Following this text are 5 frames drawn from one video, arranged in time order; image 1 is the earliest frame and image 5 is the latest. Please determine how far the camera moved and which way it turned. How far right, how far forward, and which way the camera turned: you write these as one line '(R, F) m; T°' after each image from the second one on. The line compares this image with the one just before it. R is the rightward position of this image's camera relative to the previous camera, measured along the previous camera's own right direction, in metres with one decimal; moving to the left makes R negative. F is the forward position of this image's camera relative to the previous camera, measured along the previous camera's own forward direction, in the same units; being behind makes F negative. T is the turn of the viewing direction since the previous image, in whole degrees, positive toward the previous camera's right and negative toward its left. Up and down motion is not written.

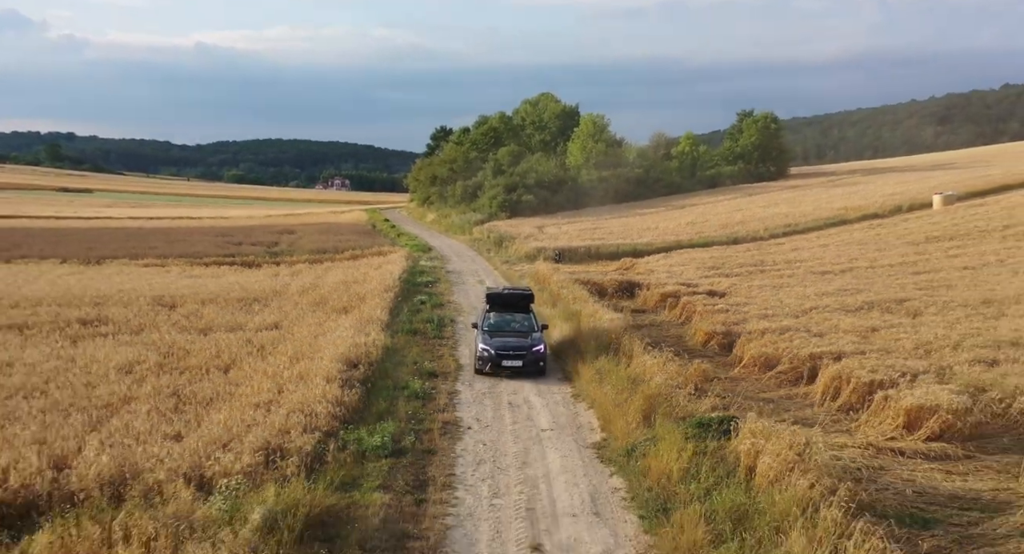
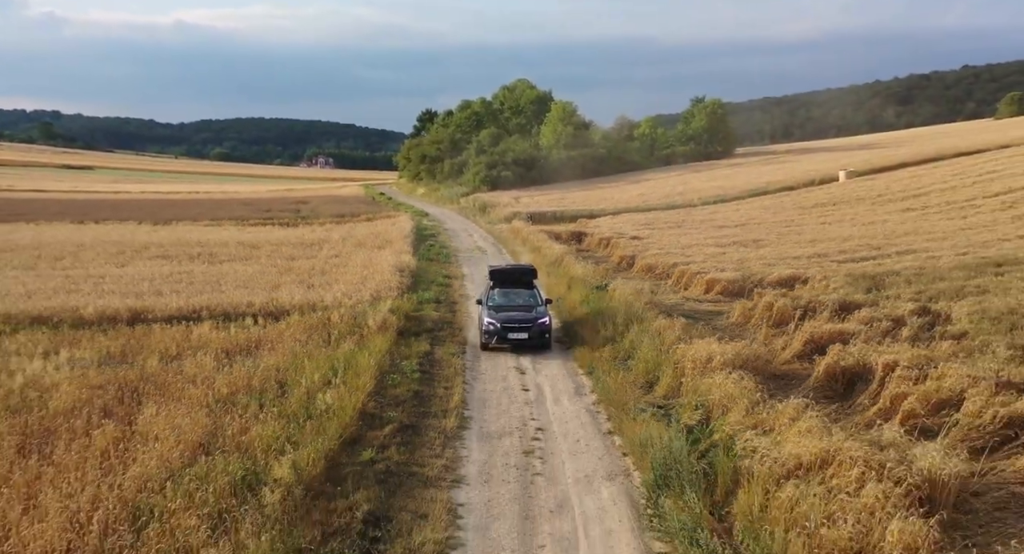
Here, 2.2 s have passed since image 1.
(-0.2, -11.6) m; +1°
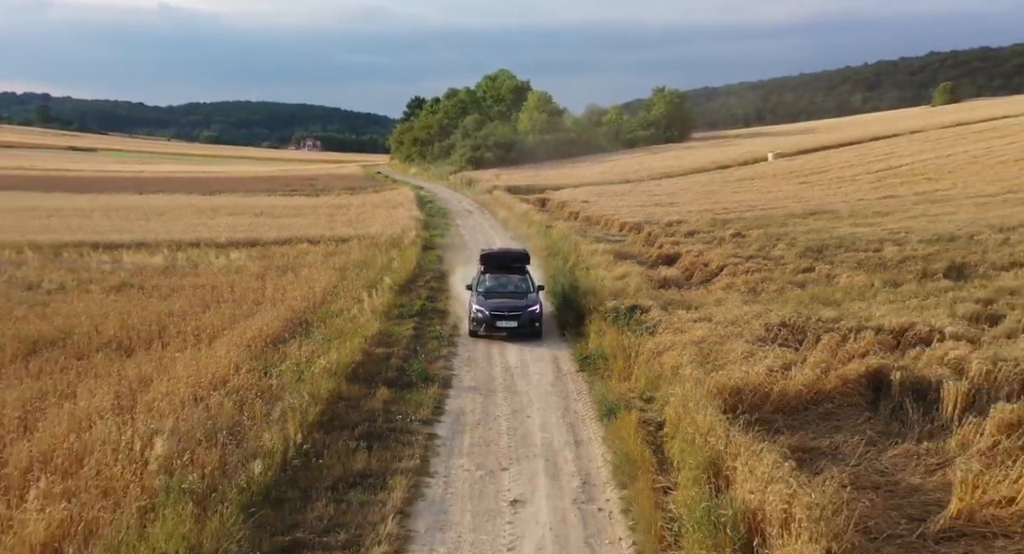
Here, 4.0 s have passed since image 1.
(+0.1, -12.4) m; +1°
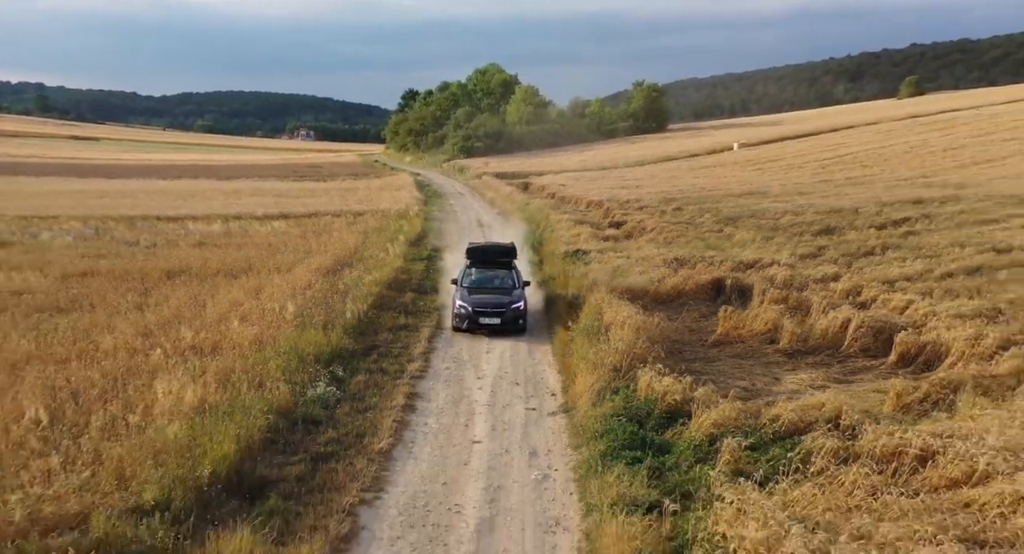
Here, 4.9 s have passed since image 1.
(+0.2, -7.5) m; +1°
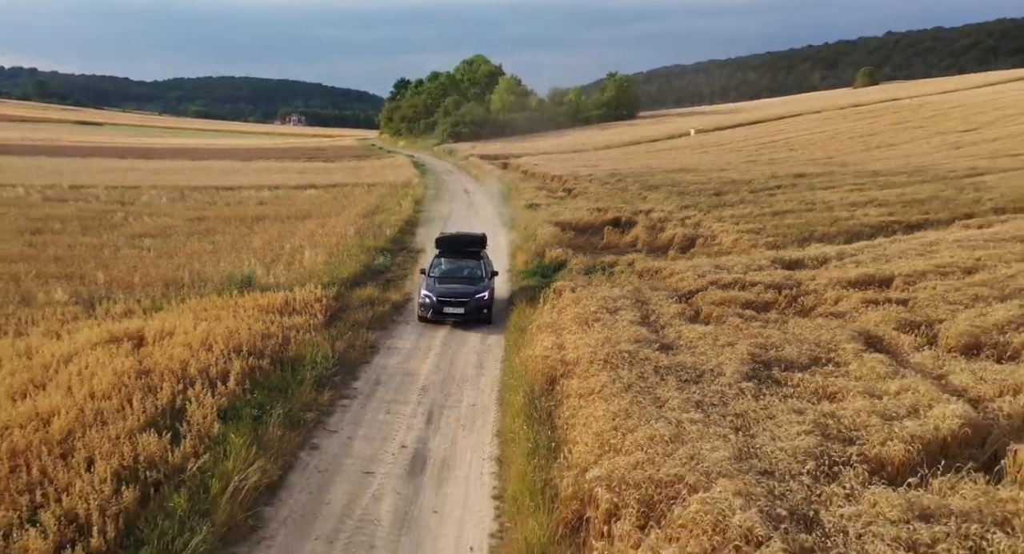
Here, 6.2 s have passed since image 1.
(+0.5, -11.2) m; +1°
